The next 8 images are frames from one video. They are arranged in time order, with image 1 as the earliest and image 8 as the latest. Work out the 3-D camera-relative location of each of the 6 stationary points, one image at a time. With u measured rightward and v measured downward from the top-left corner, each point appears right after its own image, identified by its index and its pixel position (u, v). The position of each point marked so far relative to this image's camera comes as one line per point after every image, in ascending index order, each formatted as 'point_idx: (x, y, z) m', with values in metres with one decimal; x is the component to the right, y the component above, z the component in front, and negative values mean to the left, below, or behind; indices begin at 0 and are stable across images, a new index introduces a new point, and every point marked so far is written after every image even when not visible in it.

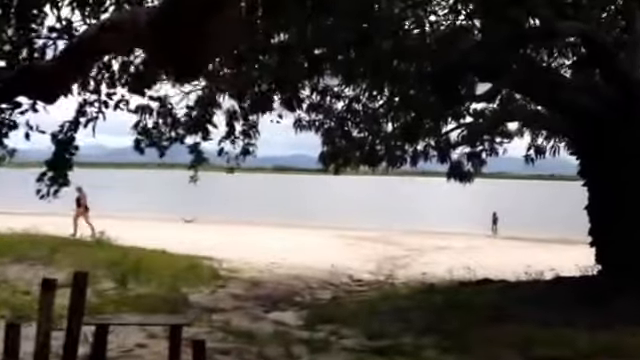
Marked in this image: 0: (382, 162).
0: (+1.2, +0.3, +15.5) m
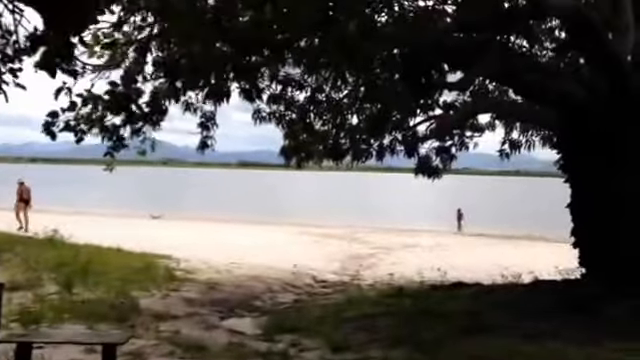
0: (+0.5, +0.4, +14.6) m
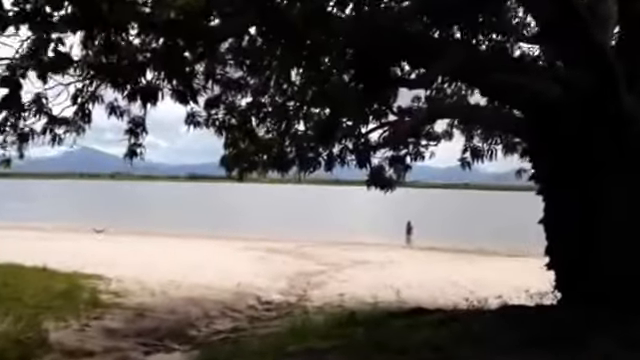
0: (-0.5, +0.2, +13.2) m
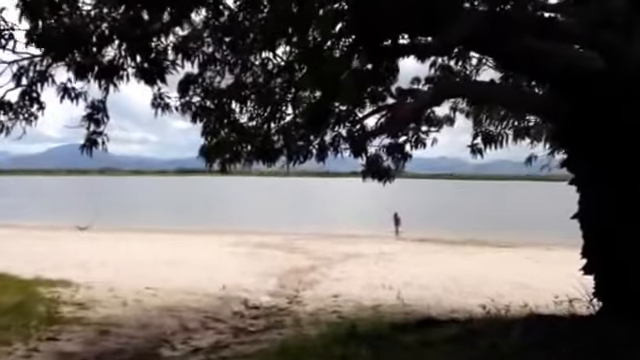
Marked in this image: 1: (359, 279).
0: (-0.6, +0.3, +11.6) m
1: (+1.0, -2.5, +19.1) m
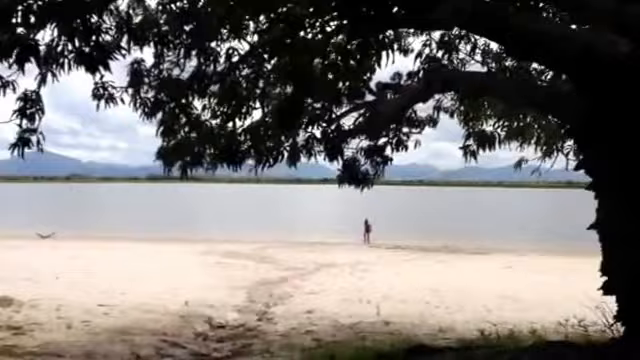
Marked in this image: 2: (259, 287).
0: (-1.0, +0.3, +10.3) m
1: (+0.3, -2.6, +17.7) m
2: (-1.6, -2.7, +19.7) m
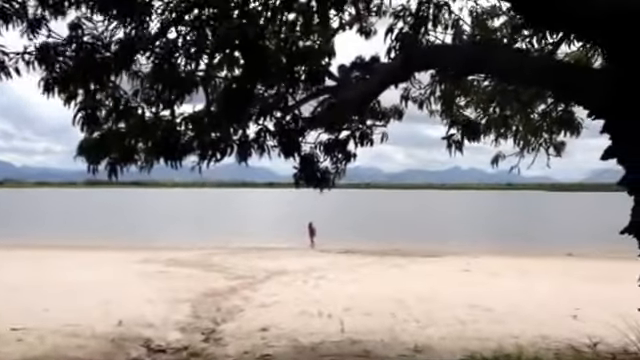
0: (-1.5, +0.3, +8.6) m
1: (-0.6, -2.6, +16.1) m
2: (-2.7, -2.8, +17.8) m
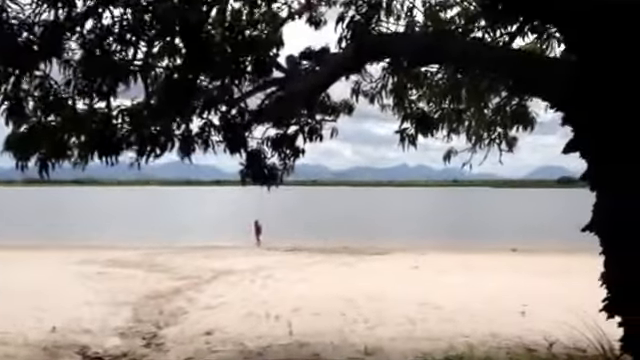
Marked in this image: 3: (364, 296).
0: (-2.0, +0.3, +8.0) m
1: (-1.7, -2.6, +15.6) m
2: (-3.8, -2.7, +17.2) m
3: (+1.0, -2.6, +17.5) m
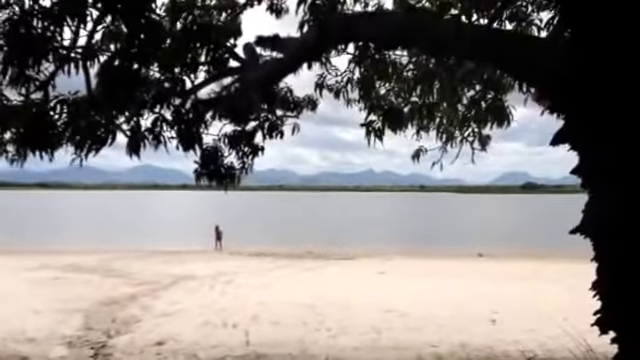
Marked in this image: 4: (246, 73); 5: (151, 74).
0: (-2.4, +0.4, +7.2) m
1: (-2.4, -2.6, +14.7) m
2: (-4.7, -2.7, +16.3) m
3: (+0.2, -2.7, +16.8) m
4: (-0.6, +1.0, +6.6) m
5: (-1.4, +0.9, +6.0) m
